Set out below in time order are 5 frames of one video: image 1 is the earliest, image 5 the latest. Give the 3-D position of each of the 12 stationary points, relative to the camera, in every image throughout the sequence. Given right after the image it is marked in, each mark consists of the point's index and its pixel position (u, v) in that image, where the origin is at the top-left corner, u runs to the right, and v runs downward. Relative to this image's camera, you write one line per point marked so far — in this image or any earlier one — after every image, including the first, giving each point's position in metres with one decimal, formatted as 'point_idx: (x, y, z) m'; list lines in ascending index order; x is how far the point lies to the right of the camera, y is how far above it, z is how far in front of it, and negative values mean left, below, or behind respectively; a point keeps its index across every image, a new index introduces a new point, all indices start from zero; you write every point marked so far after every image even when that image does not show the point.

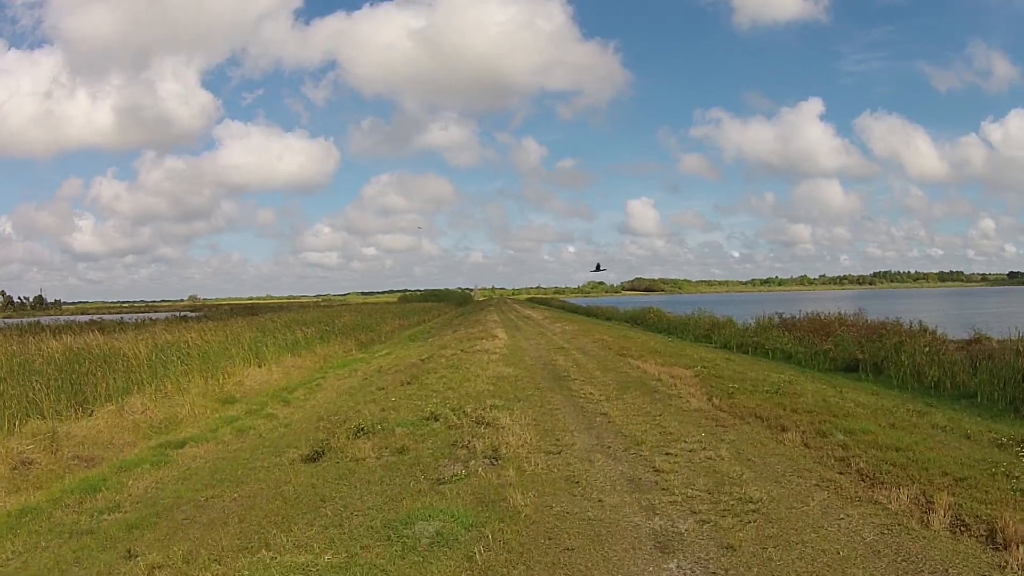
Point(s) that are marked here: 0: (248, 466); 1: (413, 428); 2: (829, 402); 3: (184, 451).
0: (-4.5, -3.0, +11.3) m
1: (-1.5, -2.1, +9.8) m
2: (+6.0, -2.2, +12.6) m
3: (-8.2, -4.1, +16.7) m
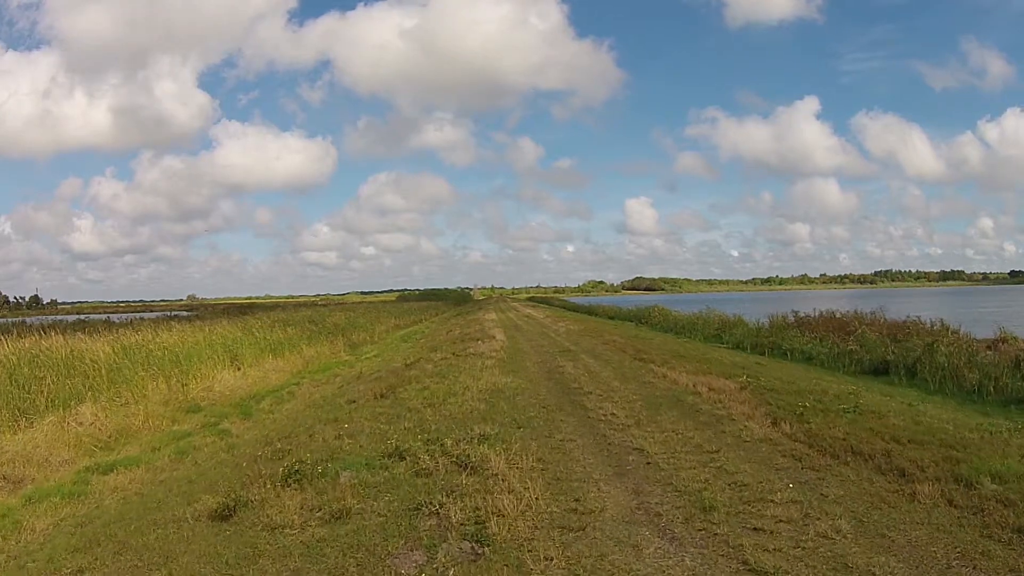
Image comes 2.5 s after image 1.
0: (-4.5, -2.9, +8.3) m
1: (-1.5, -1.9, +6.8) m
2: (+6.0, -2.0, +9.7) m
3: (-8.3, -3.9, +13.7) m
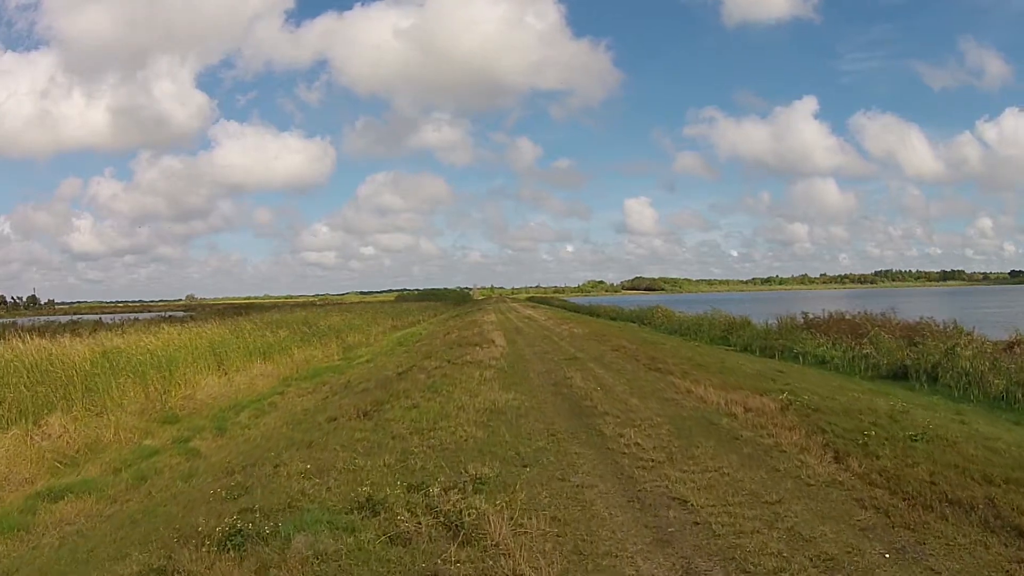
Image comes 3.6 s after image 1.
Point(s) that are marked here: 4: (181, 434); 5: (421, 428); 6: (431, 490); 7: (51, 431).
0: (-4.5, -2.9, +6.7) m
1: (-1.4, -1.9, +5.2) m
2: (+6.0, -2.1, +8.1) m
3: (-8.2, -4.0, +12.1) m
4: (-8.7, -3.8, +17.5) m
5: (-1.2, -1.8, +8.8) m
6: (-0.7, -1.8, +5.9) m
7: (-13.8, -4.3, +19.8) m
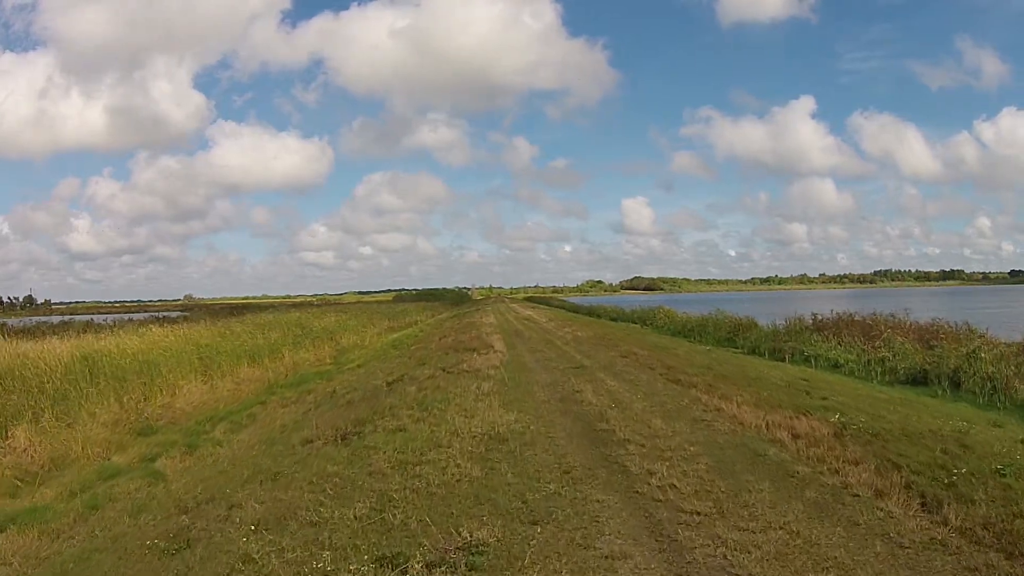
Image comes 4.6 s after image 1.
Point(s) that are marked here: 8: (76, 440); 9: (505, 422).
0: (-4.4, -2.9, +5.1) m
1: (-1.4, -2.0, +3.7) m
2: (+6.1, -2.1, +6.5) m
3: (-8.2, -4.0, +10.5) m
4: (-8.7, -3.9, +16.0) m
5: (-1.2, -1.9, +7.3) m
6: (-0.7, -1.8, +4.4) m
7: (-13.7, -4.3, +18.2) m
8: (-12.3, -4.3, +18.7) m
9: (-0.1, -1.8, +8.8) m
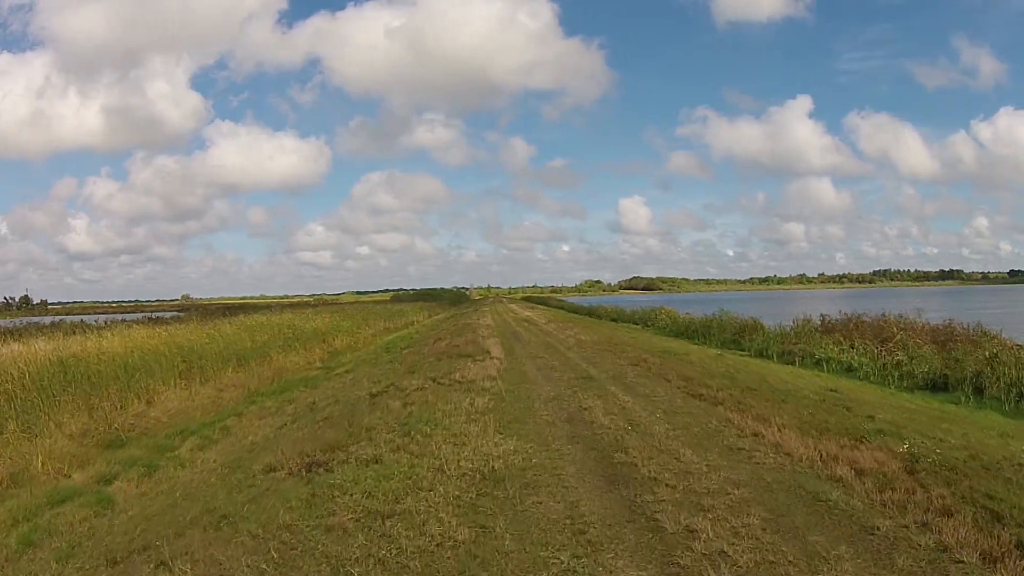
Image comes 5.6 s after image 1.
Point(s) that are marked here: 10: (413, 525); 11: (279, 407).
0: (-4.4, -3.0, +3.6) m
1: (-1.4, -2.0, +2.2) m
2: (+6.1, -2.1, +5.0) m
3: (-8.2, -4.0, +9.0) m
4: (-8.7, -3.9, +14.4) m
5: (-1.2, -1.9, +5.8) m
6: (-0.7, -1.9, +2.9) m
7: (-13.8, -4.3, +16.7) m
8: (-12.4, -4.3, +17.2) m
9: (-0.1, -1.8, +7.3) m
10: (-0.8, -1.9, +5.2) m
11: (-6.2, -3.1, +17.6) m
